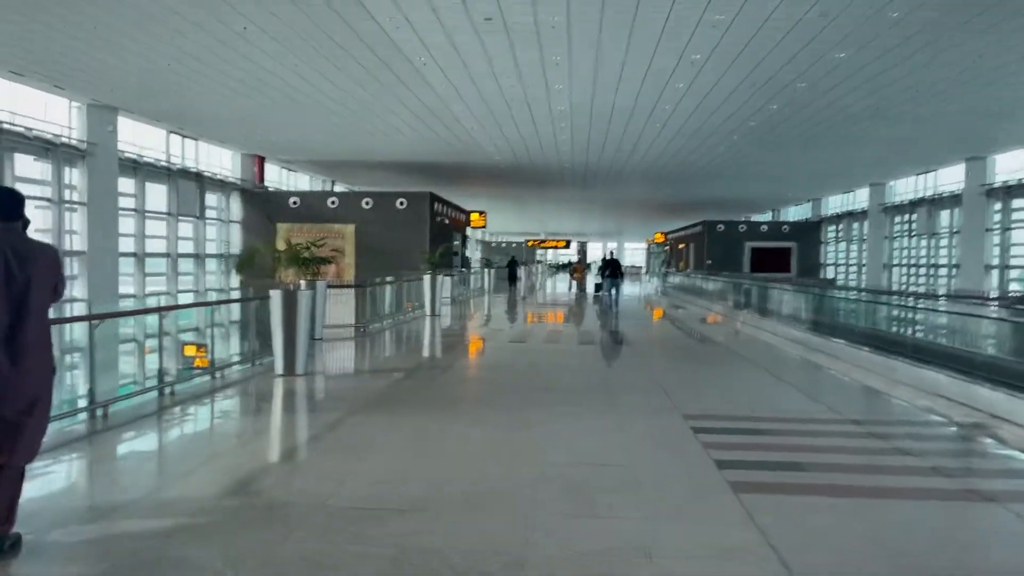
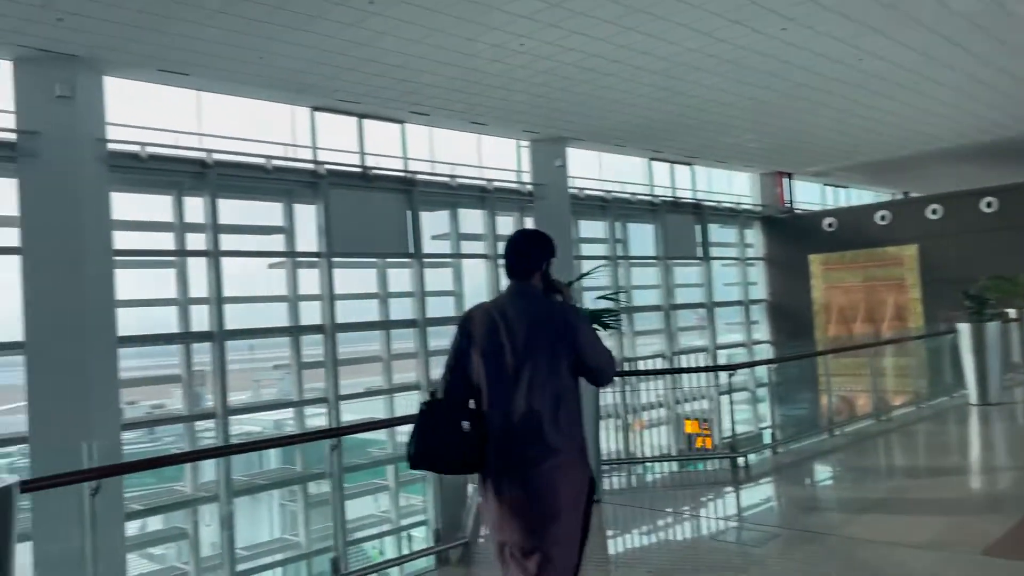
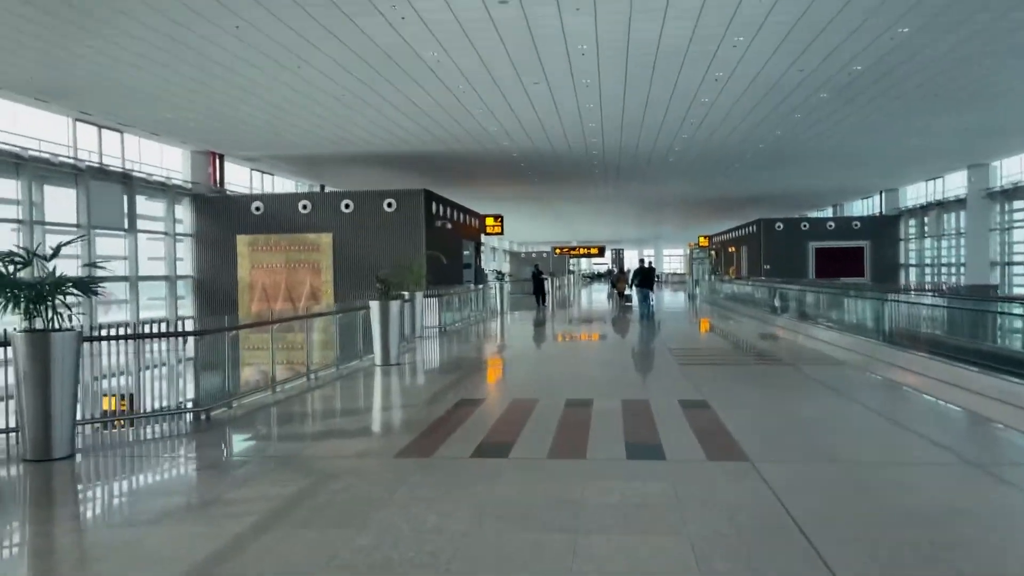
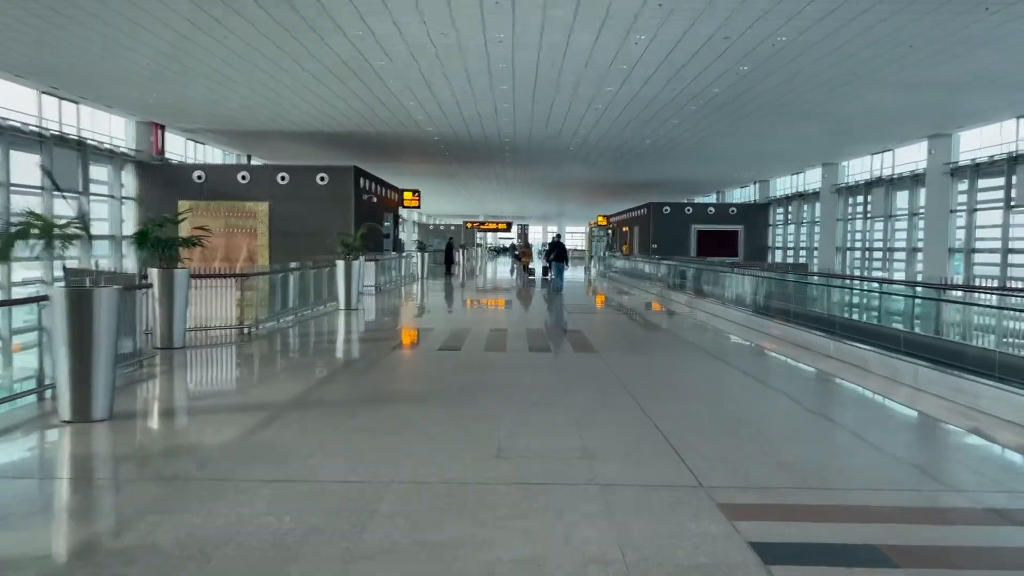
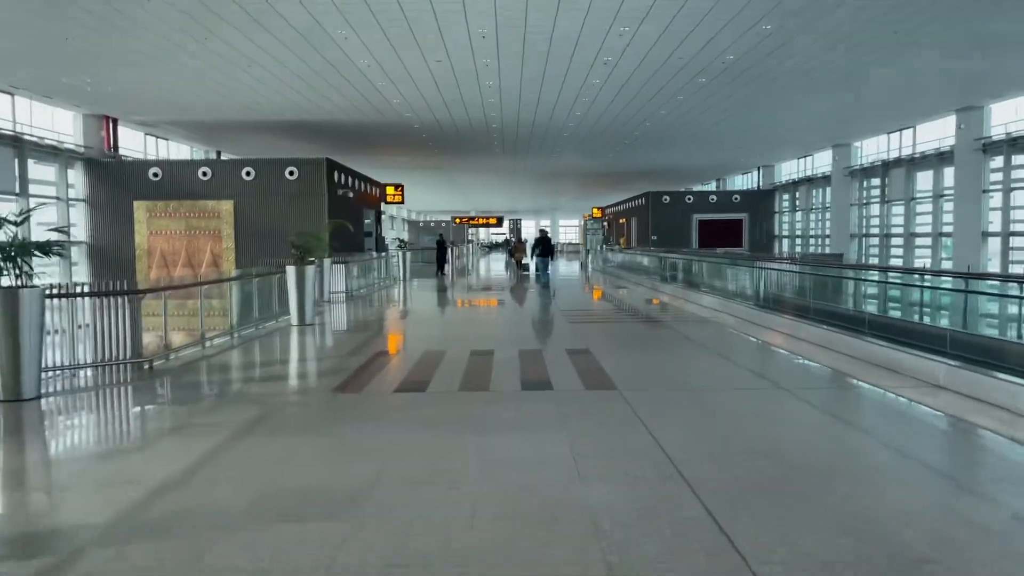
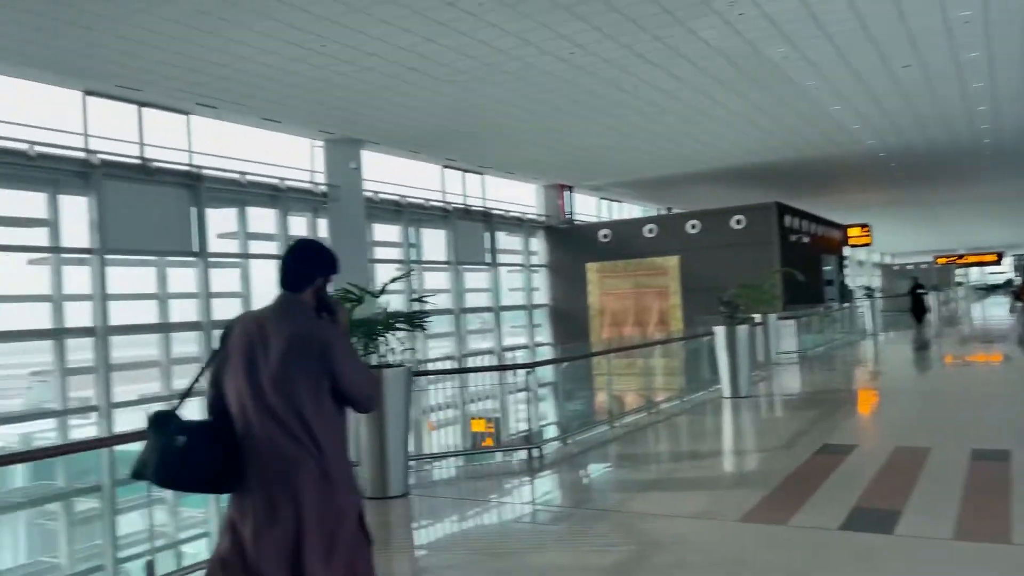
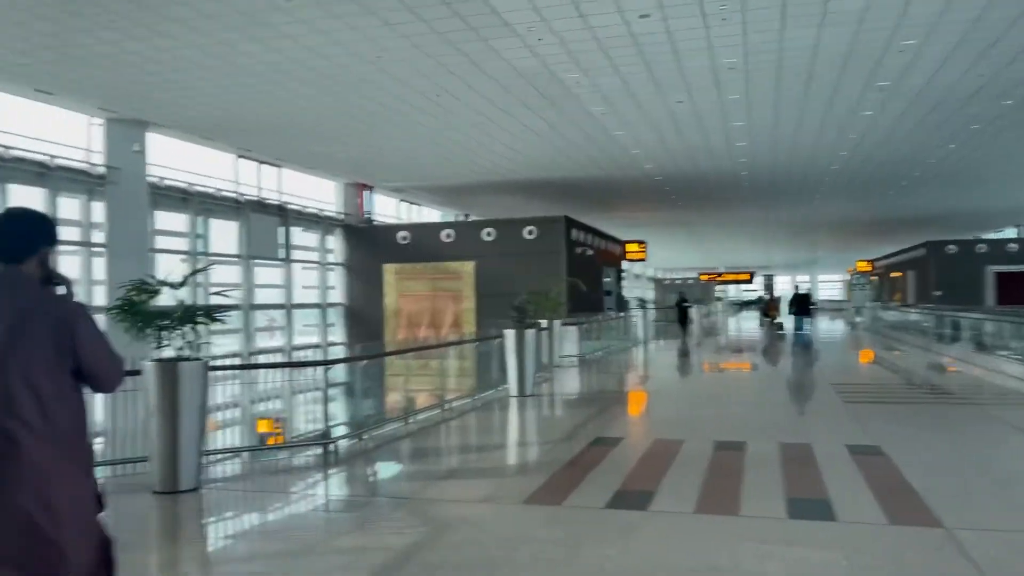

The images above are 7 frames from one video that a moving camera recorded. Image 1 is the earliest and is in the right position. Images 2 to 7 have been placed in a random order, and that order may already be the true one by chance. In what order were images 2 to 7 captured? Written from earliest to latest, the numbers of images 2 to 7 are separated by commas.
4, 5, 3, 7, 6, 2
